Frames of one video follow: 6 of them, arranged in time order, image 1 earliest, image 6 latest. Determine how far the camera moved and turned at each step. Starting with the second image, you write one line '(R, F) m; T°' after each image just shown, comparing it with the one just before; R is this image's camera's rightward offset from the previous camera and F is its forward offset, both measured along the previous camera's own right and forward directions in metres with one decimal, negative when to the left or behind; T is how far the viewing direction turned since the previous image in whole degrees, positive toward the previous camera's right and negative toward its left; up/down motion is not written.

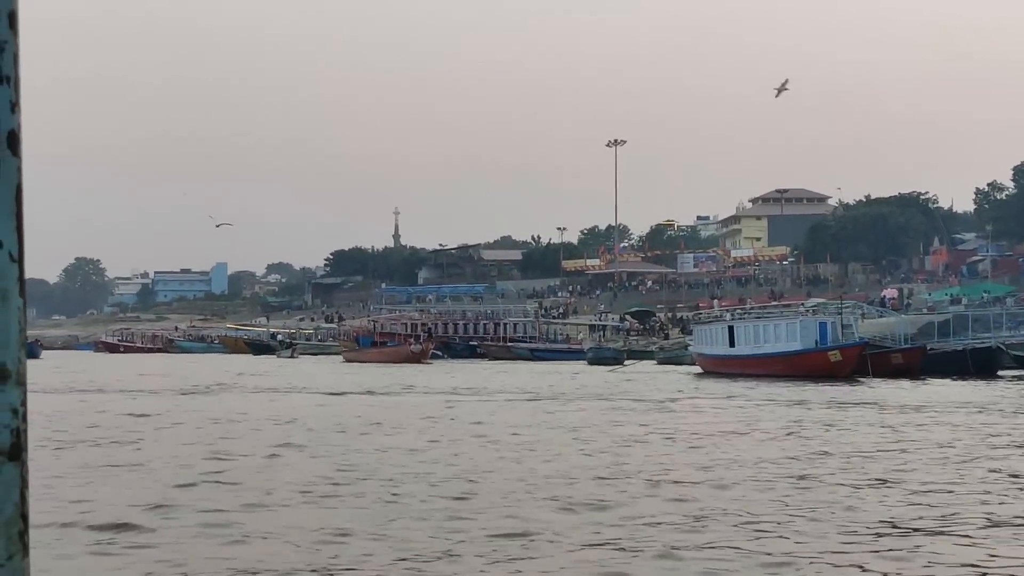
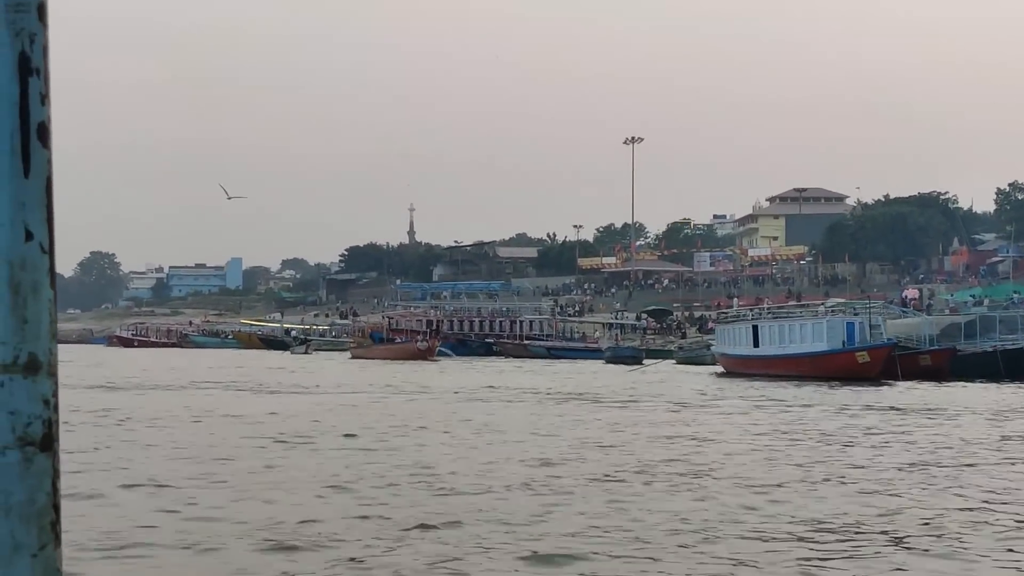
(0.0, +0.3) m; -1°
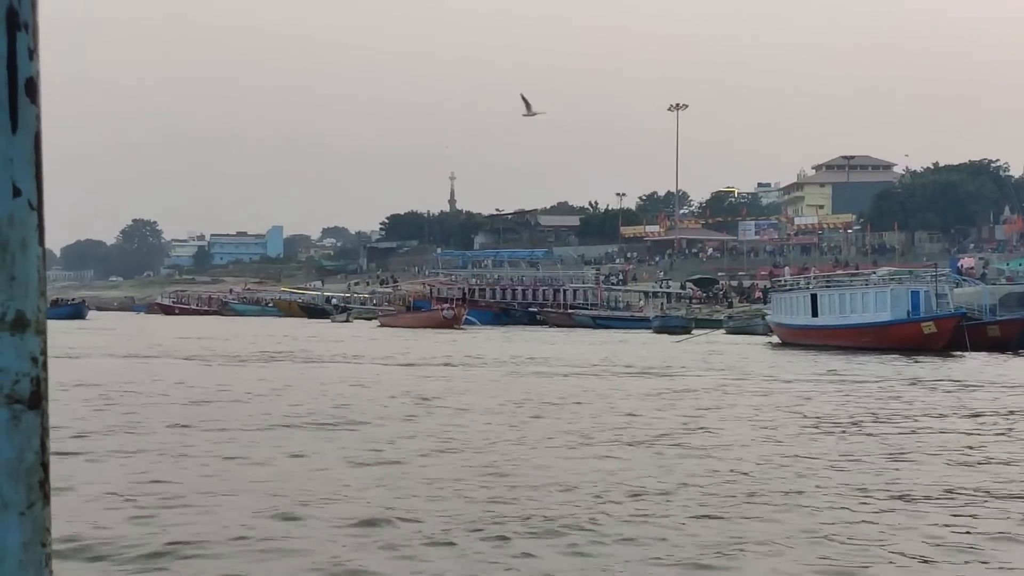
(-0.1, +0.5) m; -2°
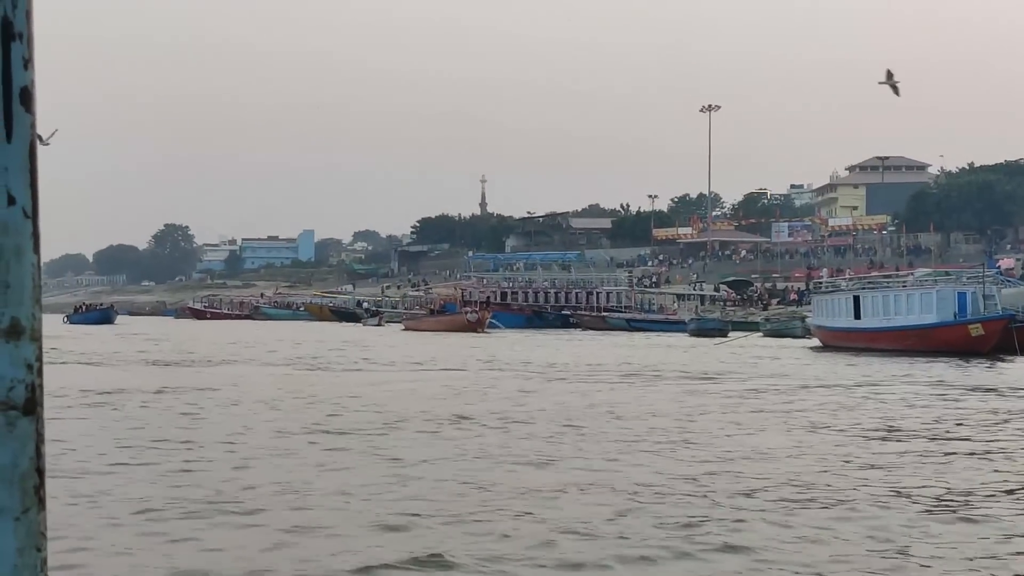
(0.0, +0.2) m; -2°
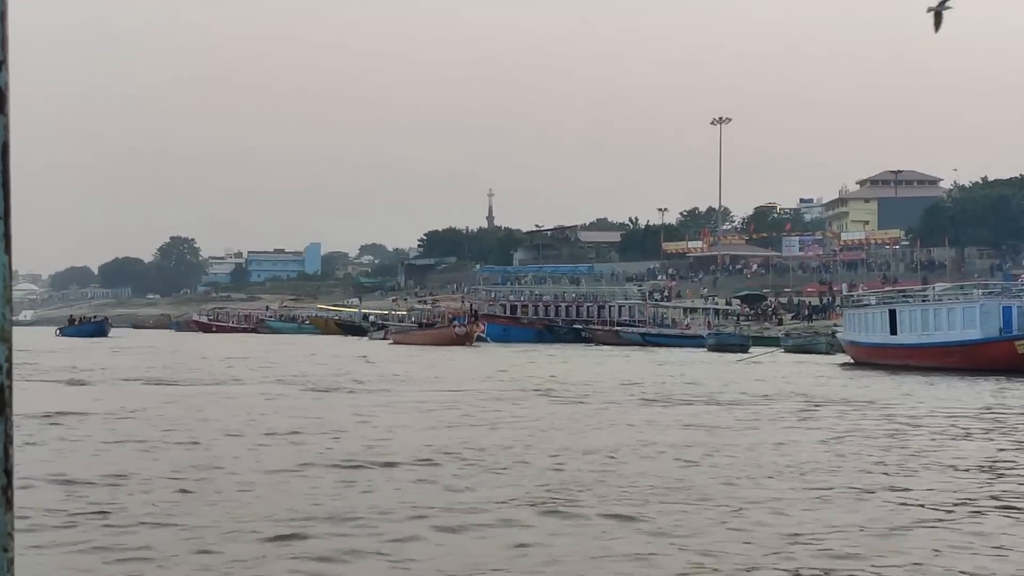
(-0.1, +0.7) m; 0°
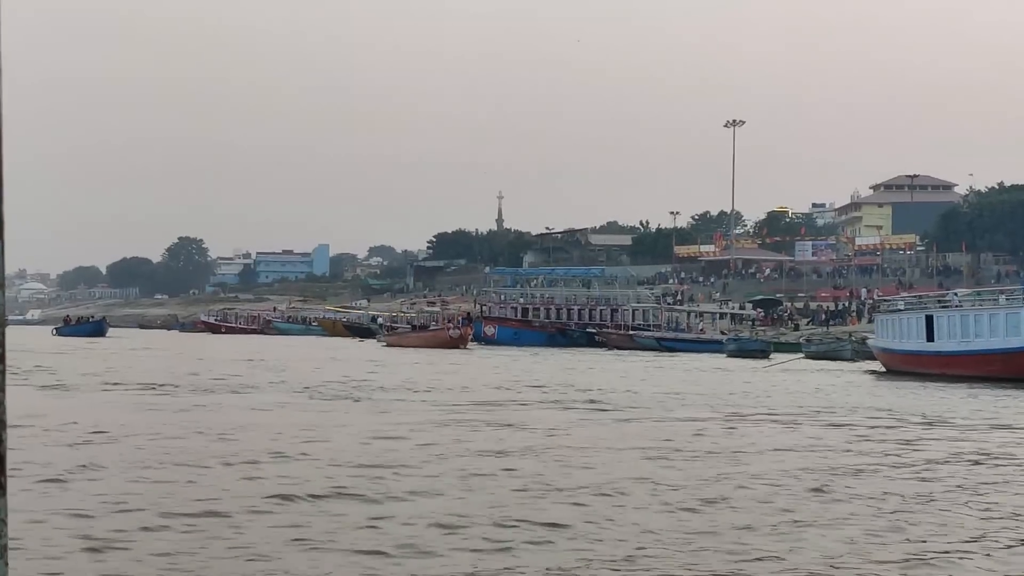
(-0.1, +0.5) m; 0°
